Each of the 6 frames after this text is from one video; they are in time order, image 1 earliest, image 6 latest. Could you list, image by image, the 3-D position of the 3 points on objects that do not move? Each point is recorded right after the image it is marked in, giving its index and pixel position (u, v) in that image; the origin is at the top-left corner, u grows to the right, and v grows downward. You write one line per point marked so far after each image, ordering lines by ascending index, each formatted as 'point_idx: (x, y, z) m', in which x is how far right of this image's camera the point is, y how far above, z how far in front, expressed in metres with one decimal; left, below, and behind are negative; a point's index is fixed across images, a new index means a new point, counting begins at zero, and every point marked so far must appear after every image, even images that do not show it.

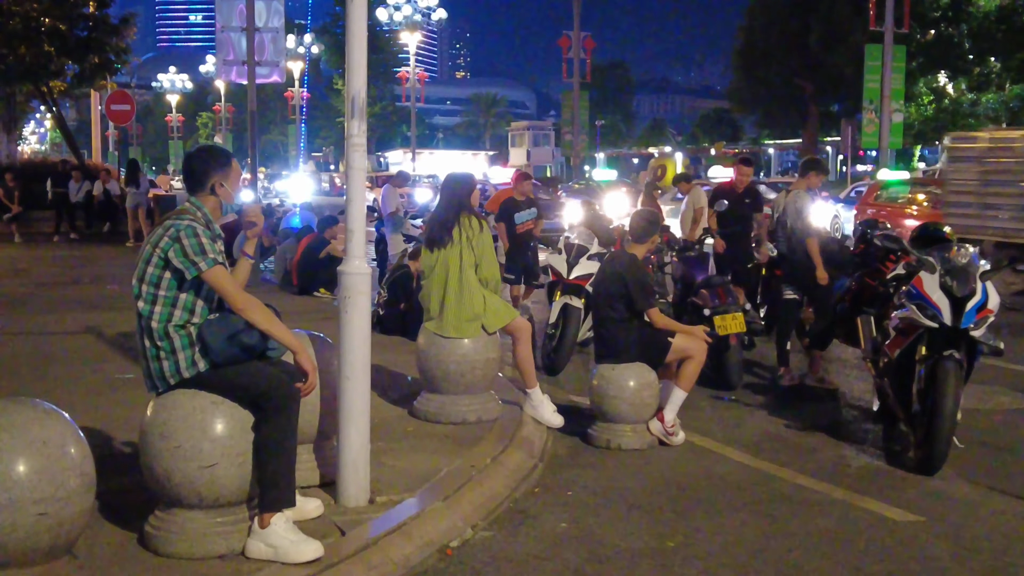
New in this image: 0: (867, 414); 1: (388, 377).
0: (+2.6, -0.9, +8.8) m
1: (-0.8, -0.6, +8.3) m
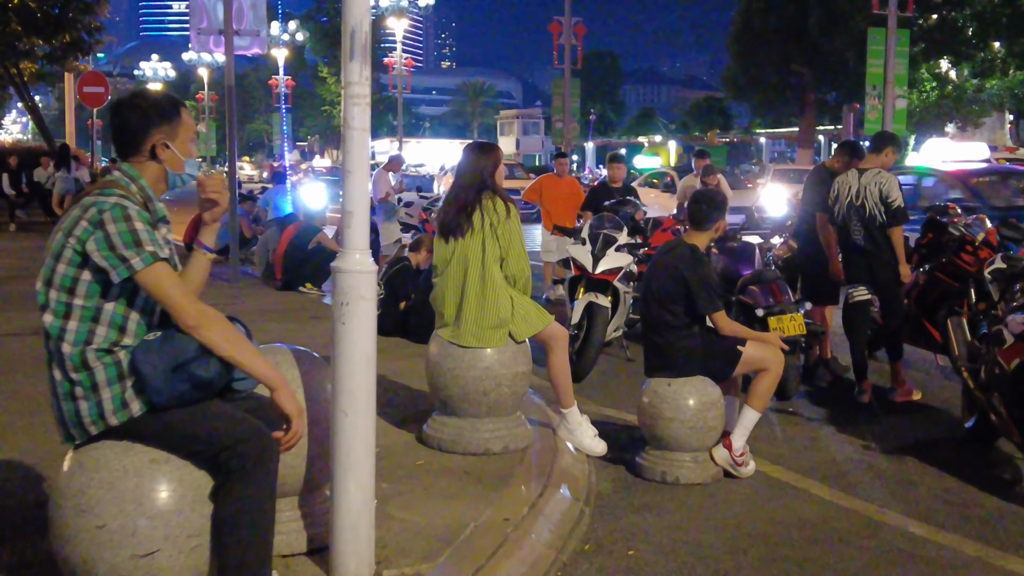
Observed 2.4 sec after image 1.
0: (+2.8, -0.9, +7.4) m
1: (-0.7, -0.6, +6.9) m
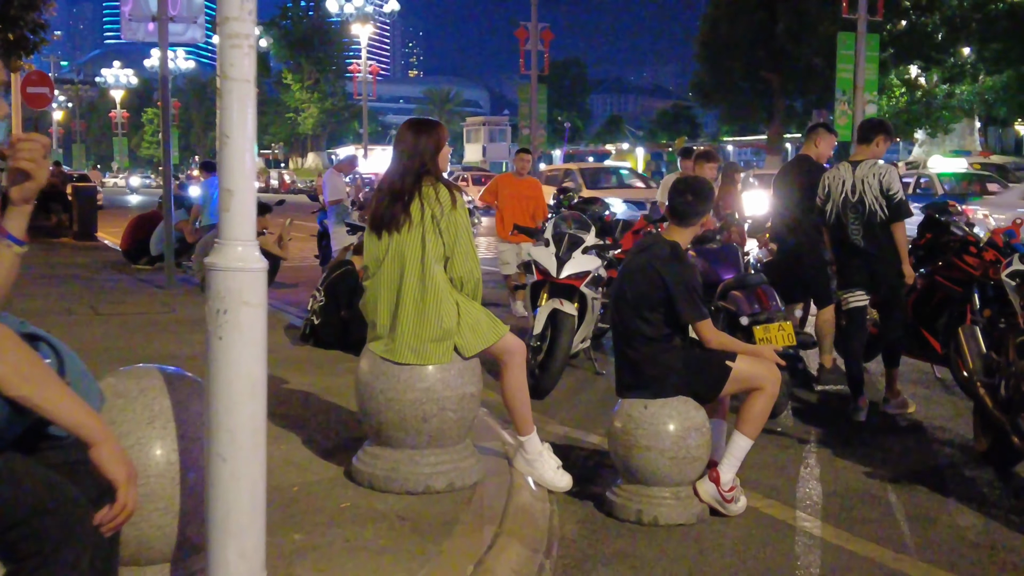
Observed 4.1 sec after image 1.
0: (+2.5, -0.9, +6.6) m
1: (-0.9, -0.7, +6.0) m
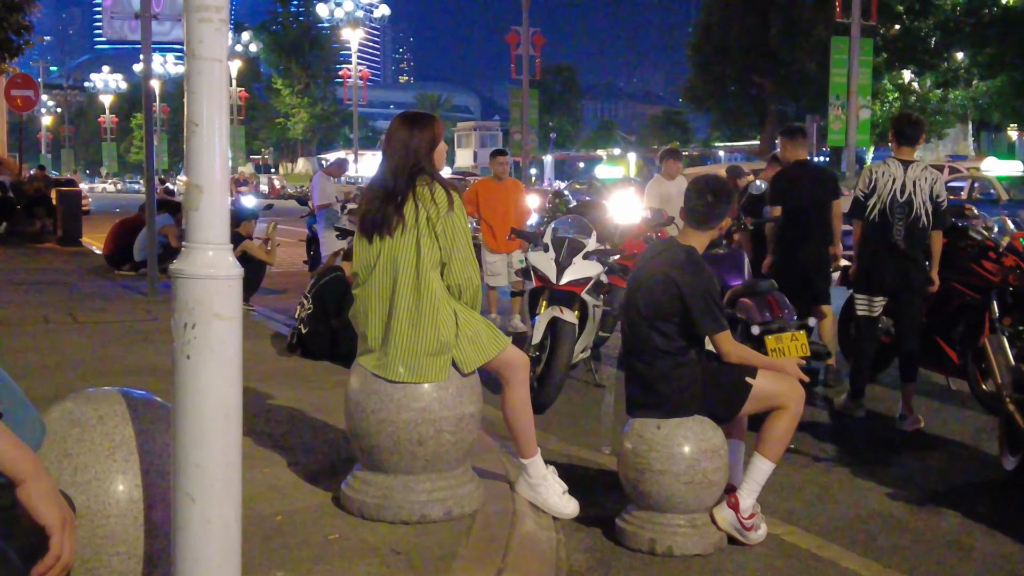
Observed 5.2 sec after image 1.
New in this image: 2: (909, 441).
0: (+2.5, -1.0, +6.2) m
1: (-0.9, -0.7, +5.6) m
2: (+2.3, -0.9, +6.8) m
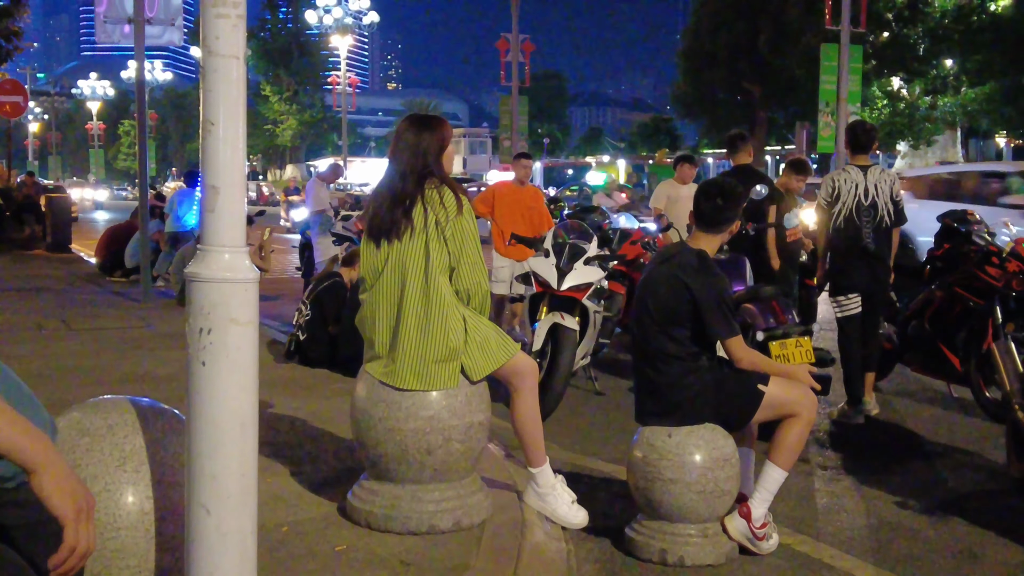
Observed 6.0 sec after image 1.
0: (+2.5, -1.0, +6.1) m
1: (-0.9, -0.7, +5.5) m
2: (+2.3, -0.9, +6.7) m
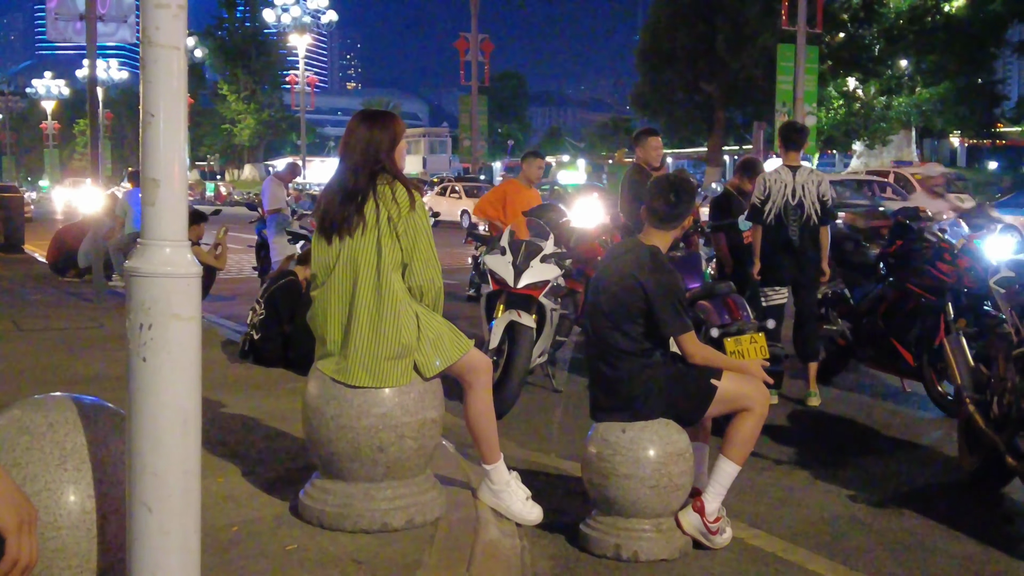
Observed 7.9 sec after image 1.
0: (+2.3, -1.0, +6.2) m
1: (-1.1, -0.7, +5.4) m
2: (+2.0, -0.9, +6.8) m
